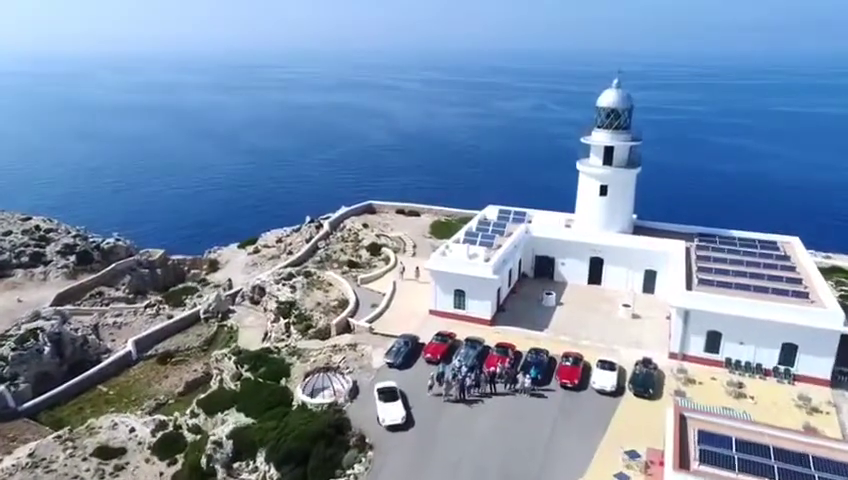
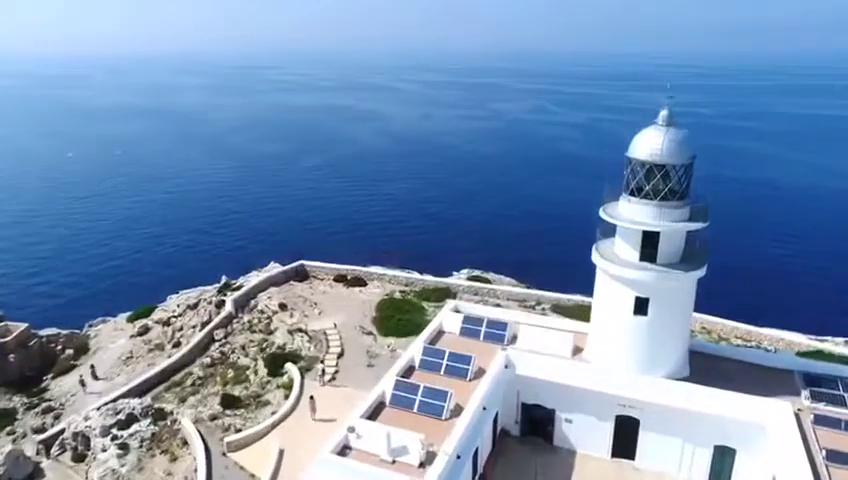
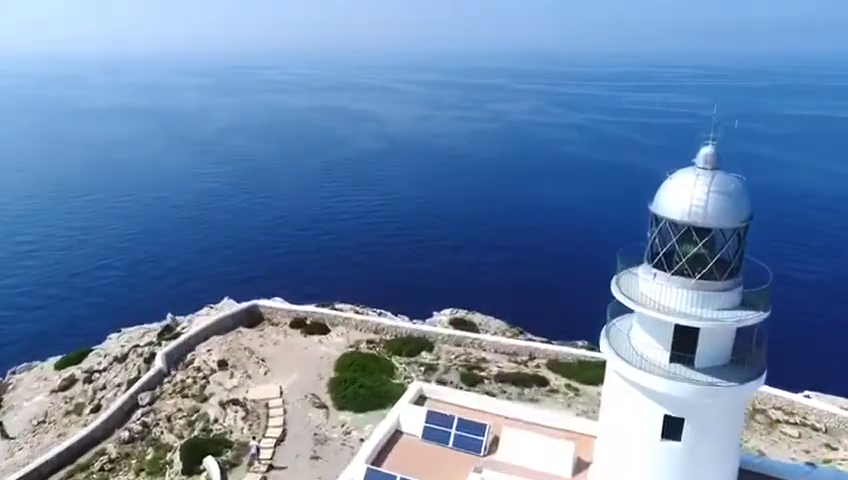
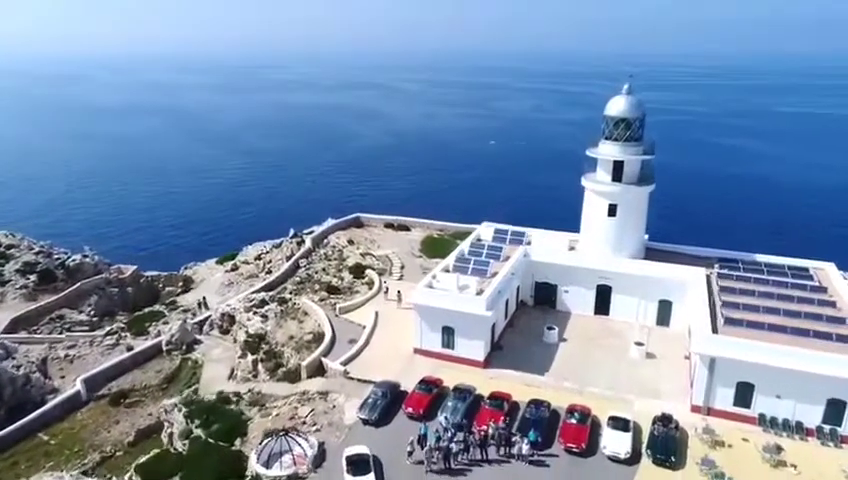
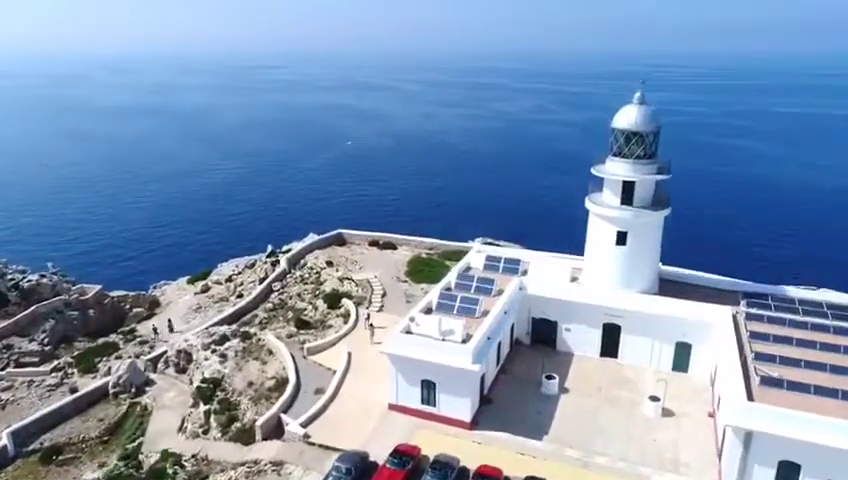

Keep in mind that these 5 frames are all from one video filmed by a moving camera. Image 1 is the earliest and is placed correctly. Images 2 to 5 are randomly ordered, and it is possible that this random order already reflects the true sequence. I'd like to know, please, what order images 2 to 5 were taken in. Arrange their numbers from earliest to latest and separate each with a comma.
4, 5, 2, 3
